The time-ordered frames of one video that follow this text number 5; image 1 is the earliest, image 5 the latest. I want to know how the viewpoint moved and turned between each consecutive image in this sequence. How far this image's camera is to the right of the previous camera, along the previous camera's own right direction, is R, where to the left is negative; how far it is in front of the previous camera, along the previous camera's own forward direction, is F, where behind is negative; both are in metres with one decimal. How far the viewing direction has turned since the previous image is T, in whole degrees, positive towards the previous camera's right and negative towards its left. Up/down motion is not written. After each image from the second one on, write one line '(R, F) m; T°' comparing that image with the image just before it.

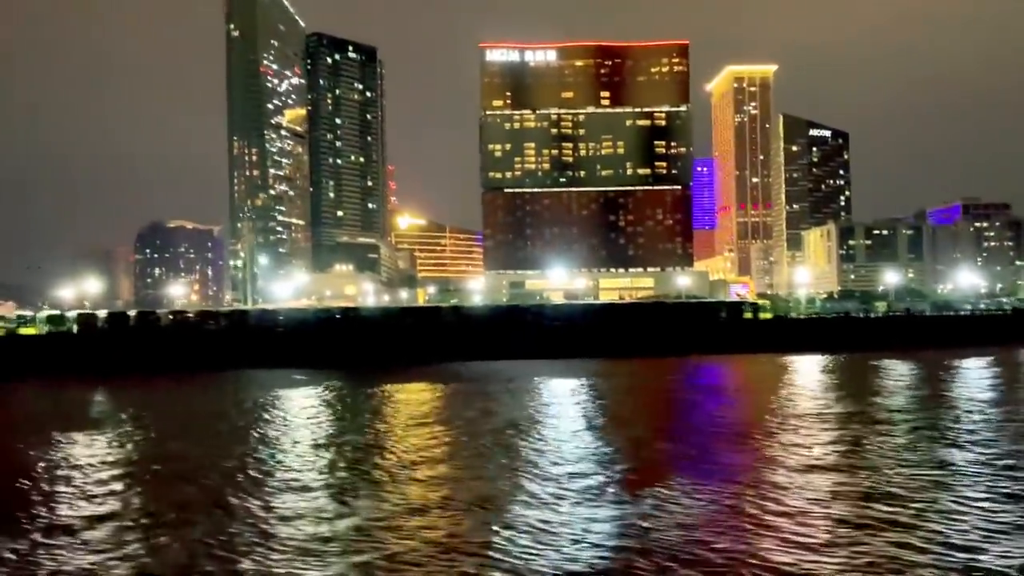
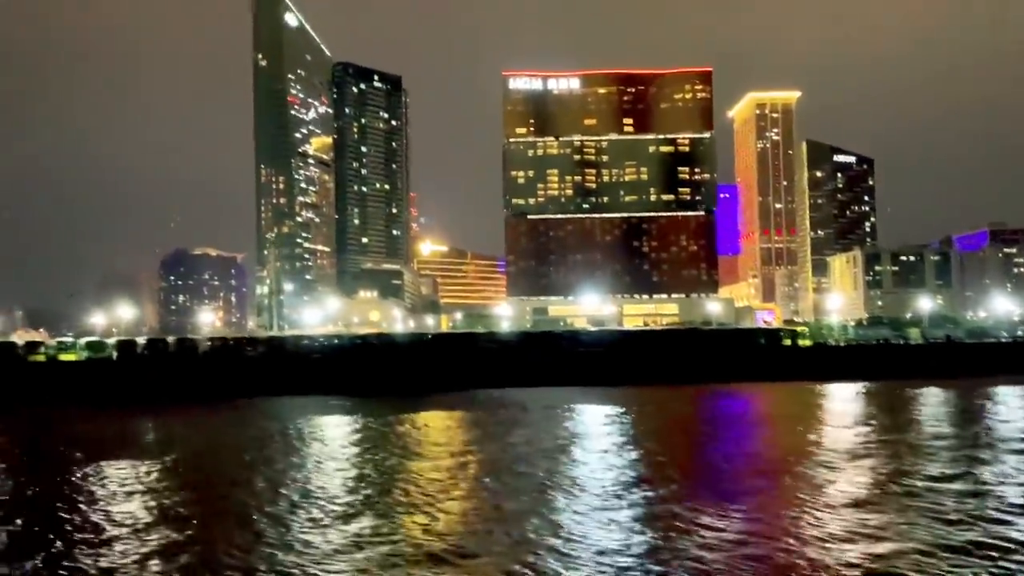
(-0.6, +0.1) m; -1°
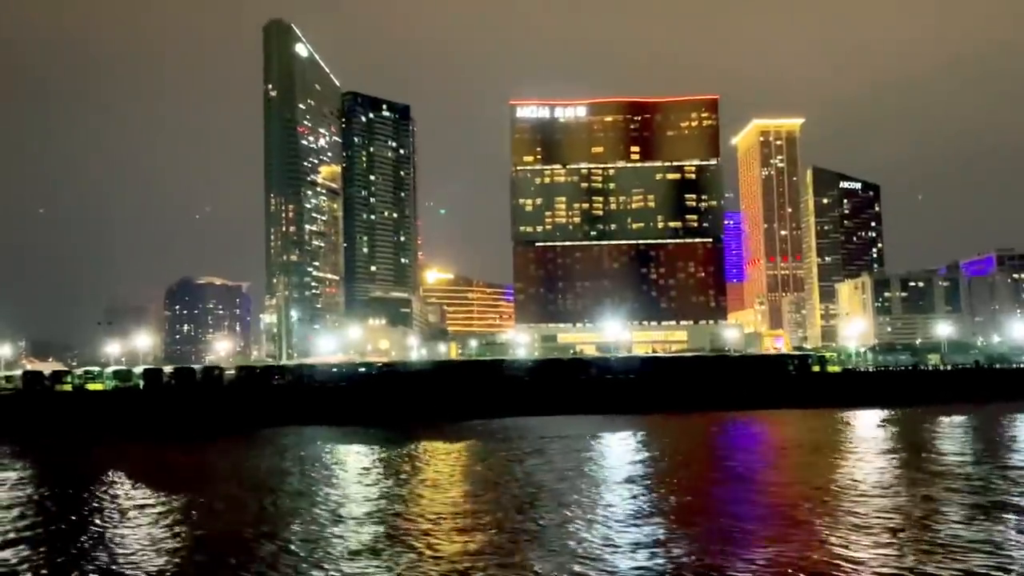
(-1.0, +0.2) m; 0°
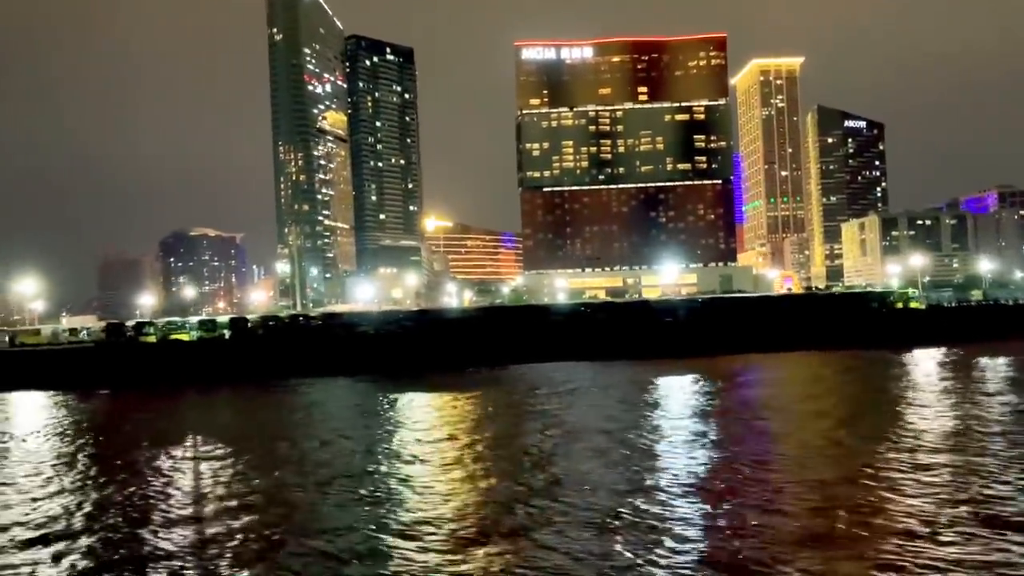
(-3.6, +0.9) m; +1°
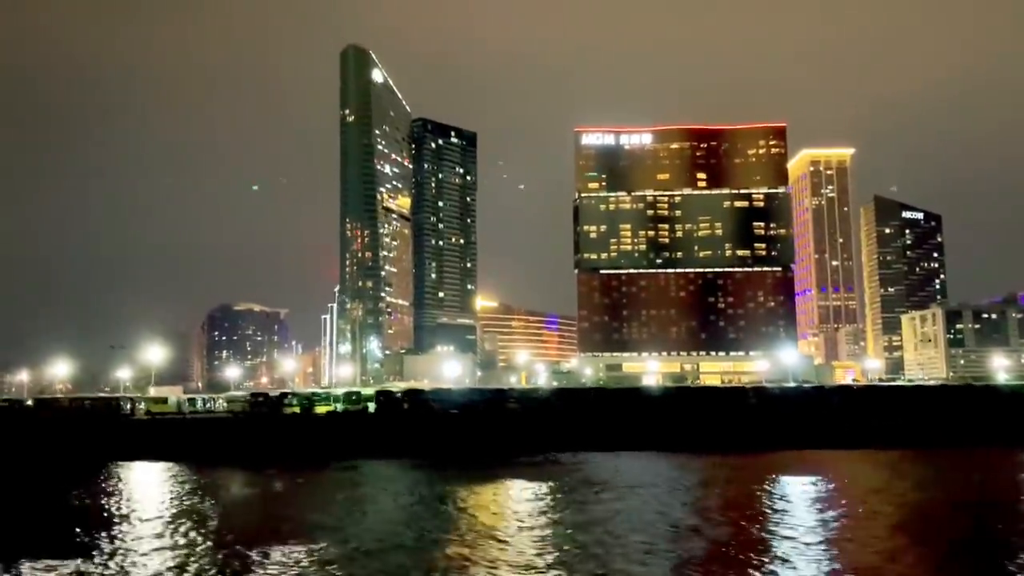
(-4.1, +0.9) m; -2°
